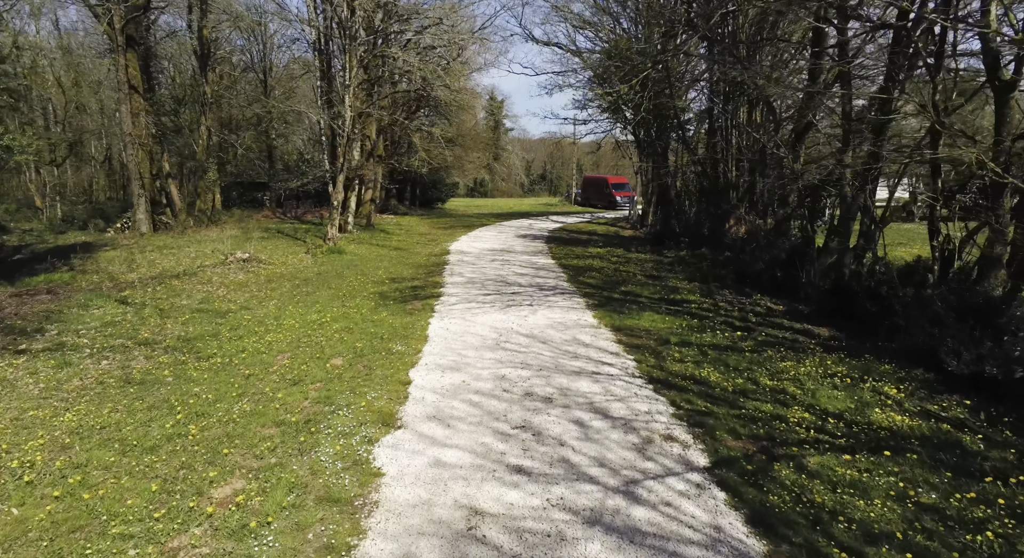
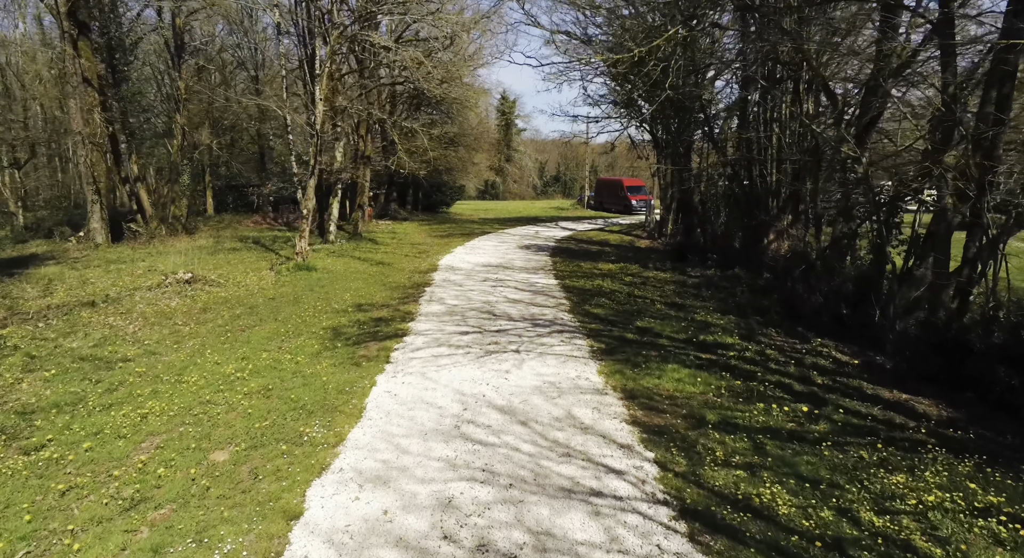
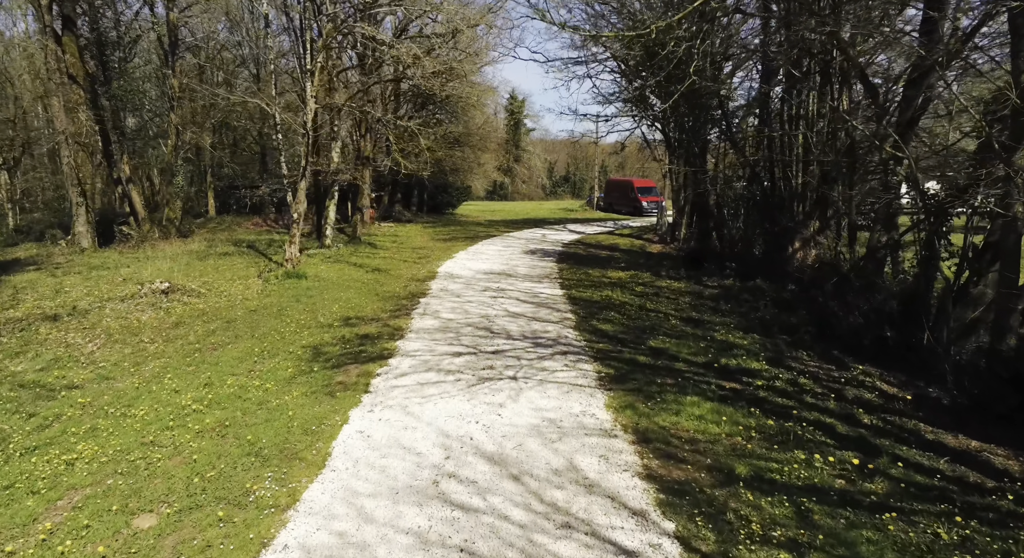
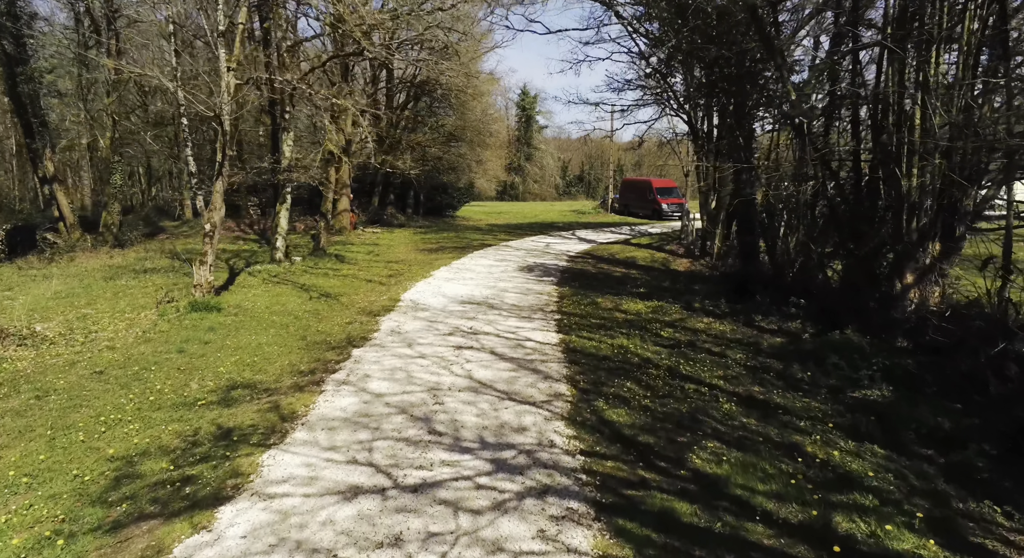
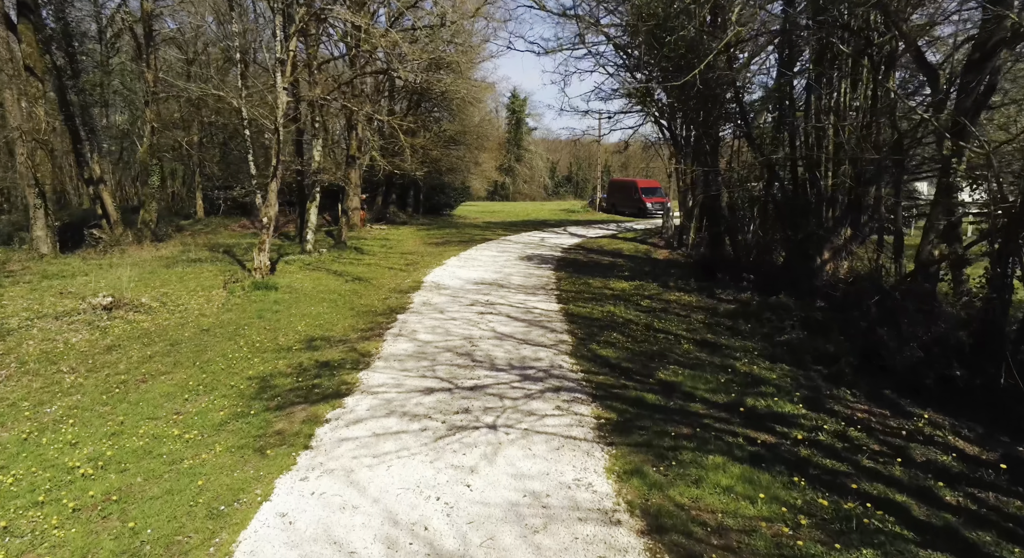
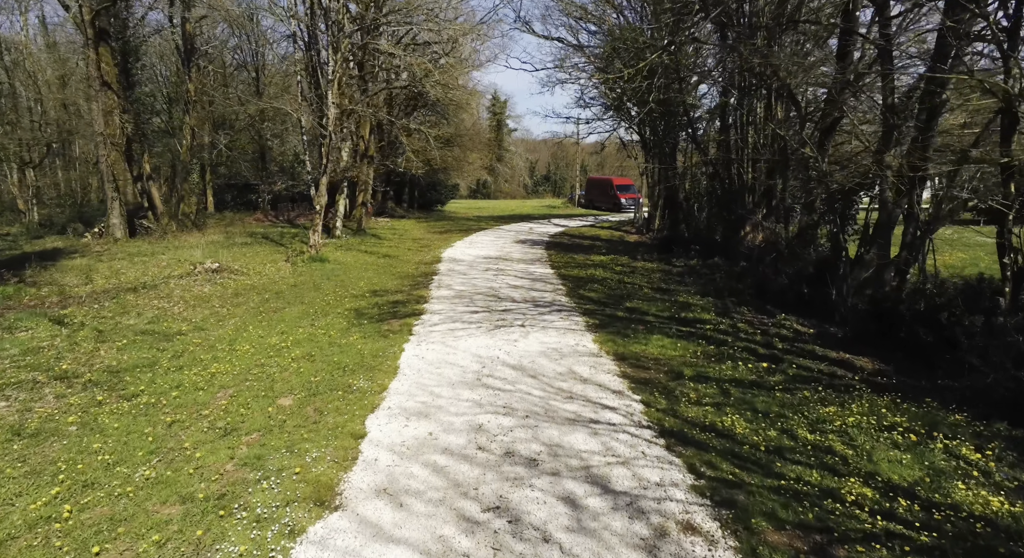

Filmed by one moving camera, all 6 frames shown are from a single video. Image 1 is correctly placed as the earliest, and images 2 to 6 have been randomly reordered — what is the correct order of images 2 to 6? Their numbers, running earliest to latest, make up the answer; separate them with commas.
6, 2, 3, 5, 4
